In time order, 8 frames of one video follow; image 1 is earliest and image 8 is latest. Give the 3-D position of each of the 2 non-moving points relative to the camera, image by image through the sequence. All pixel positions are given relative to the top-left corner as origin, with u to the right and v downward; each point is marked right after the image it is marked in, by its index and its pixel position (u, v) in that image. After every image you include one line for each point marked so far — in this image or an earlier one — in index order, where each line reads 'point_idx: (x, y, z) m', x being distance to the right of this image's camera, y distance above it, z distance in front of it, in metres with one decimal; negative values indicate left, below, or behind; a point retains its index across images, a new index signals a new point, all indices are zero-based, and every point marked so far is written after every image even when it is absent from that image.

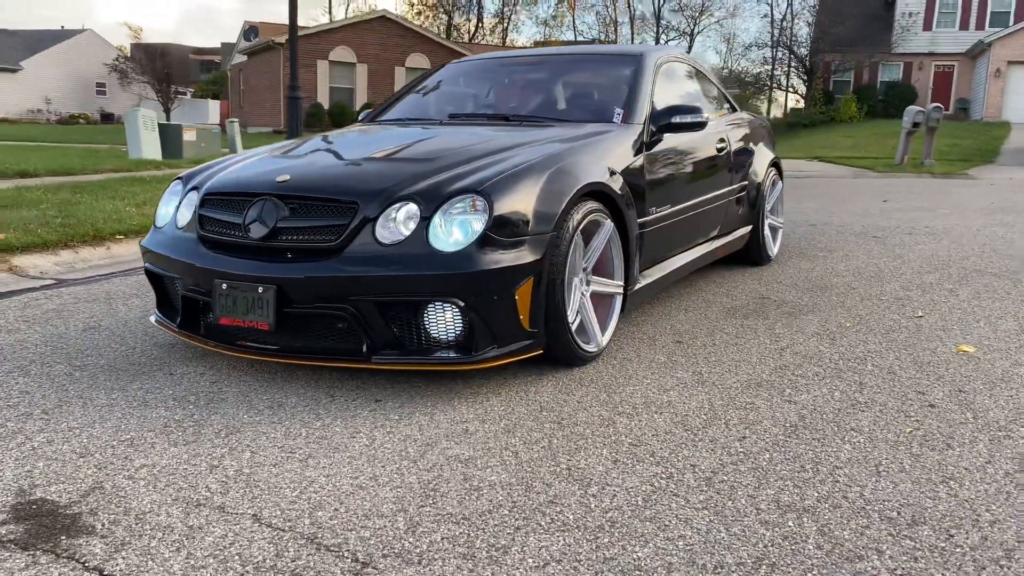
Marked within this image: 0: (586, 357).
0: (+0.3, -0.3, +3.5) m
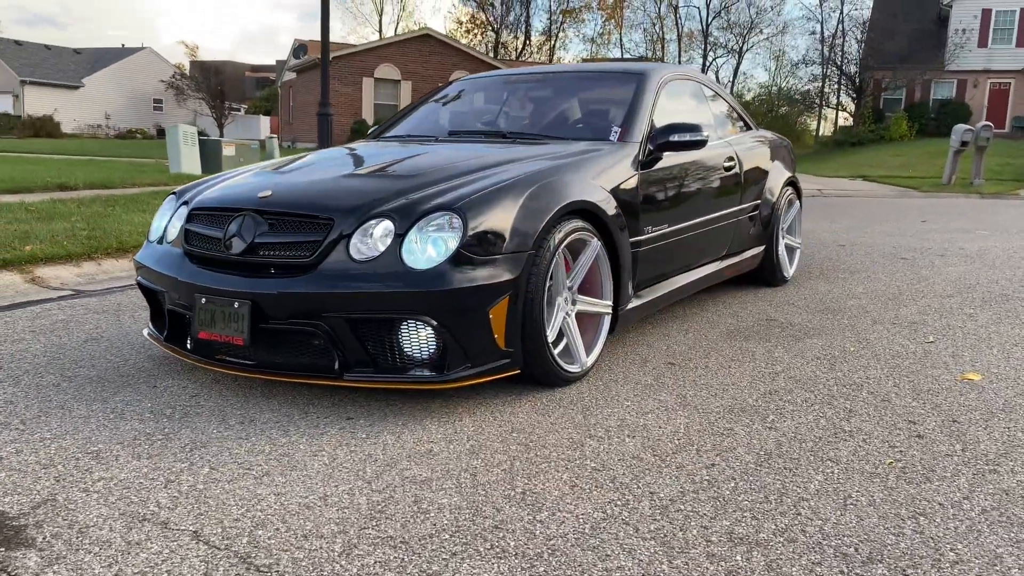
0: (+0.2, -0.4, +3.4) m
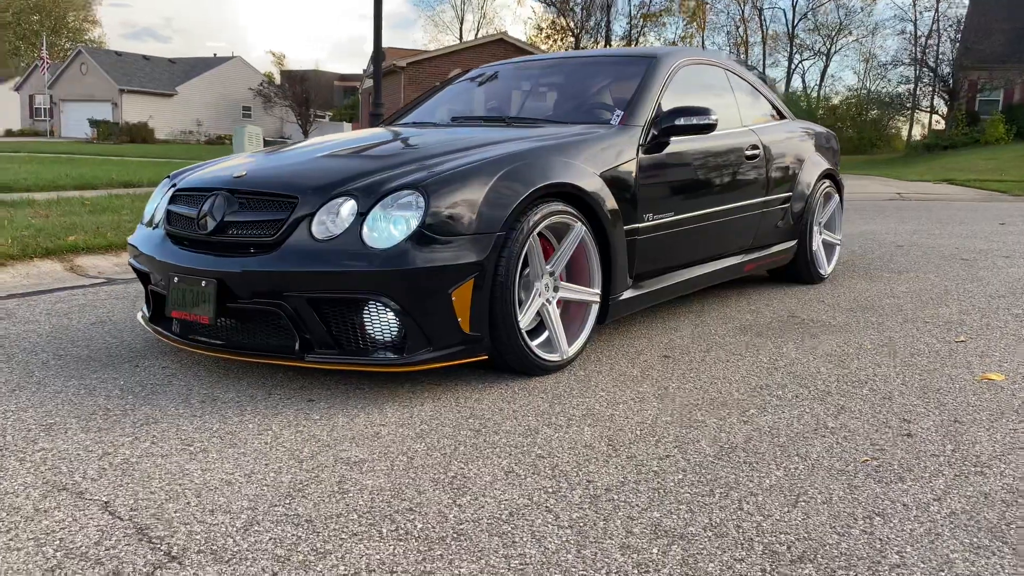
0: (+0.1, -0.3, +3.3) m
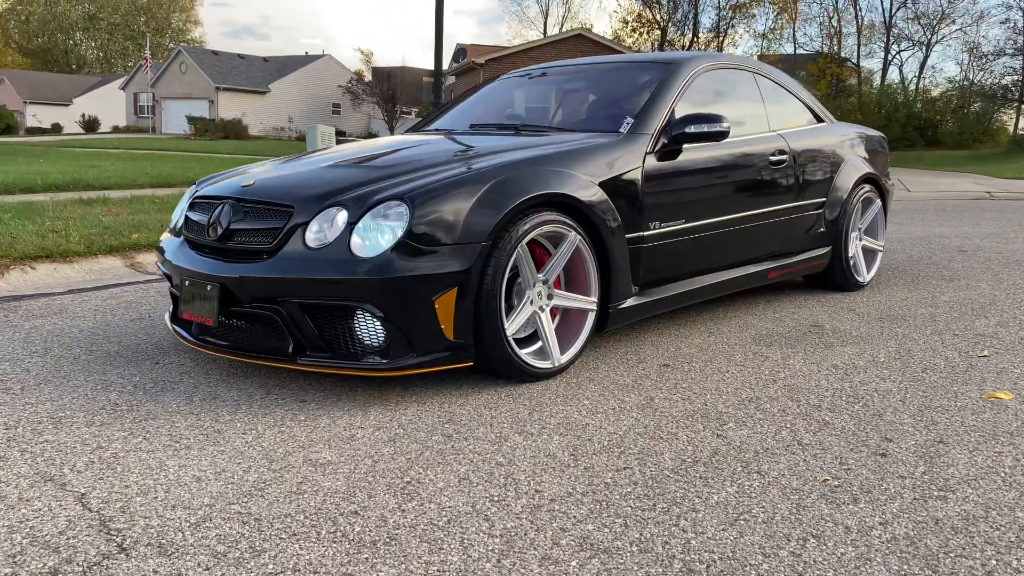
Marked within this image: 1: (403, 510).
0: (+0.1, -0.3, +3.3) m
1: (-0.3, -0.6, +2.2) m
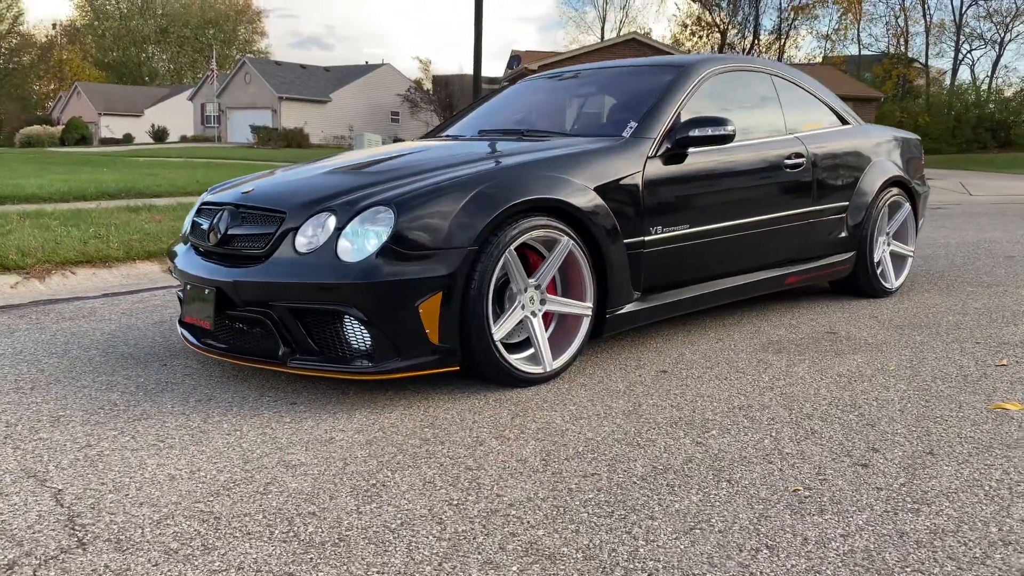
0: (+0.1, -0.3, +3.3) m
1: (-0.4, -0.6, +2.2) m
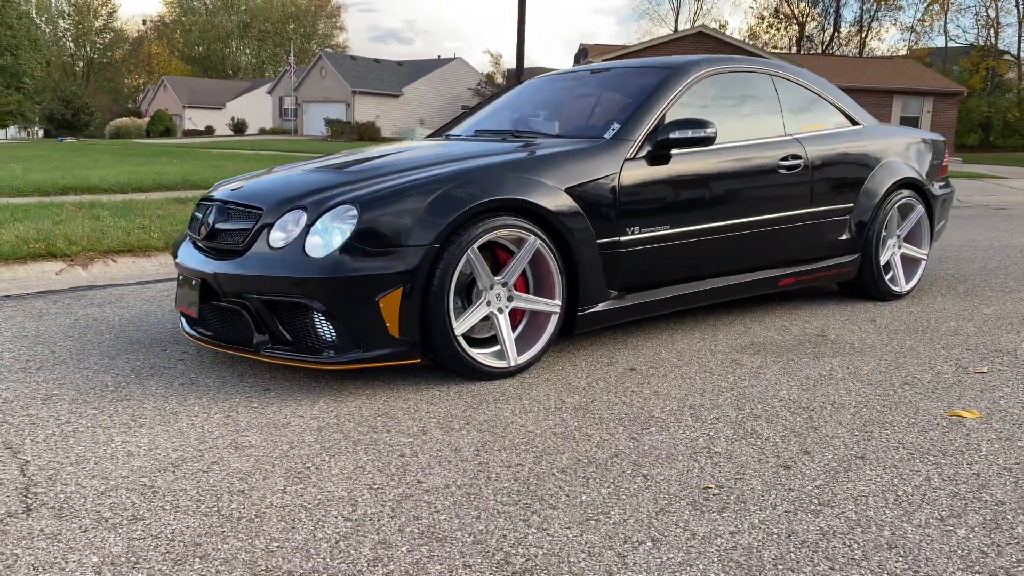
0: (-0.1, -0.3, +3.4) m
1: (-0.6, -0.6, +2.4) m
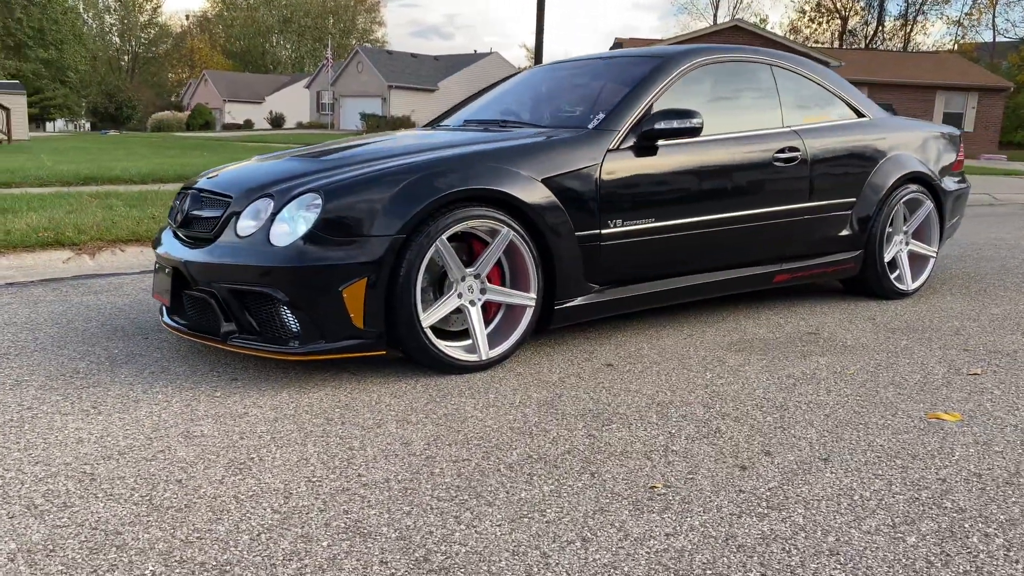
0: (-0.2, -0.3, +3.4) m
1: (-0.8, -0.5, +2.4) m
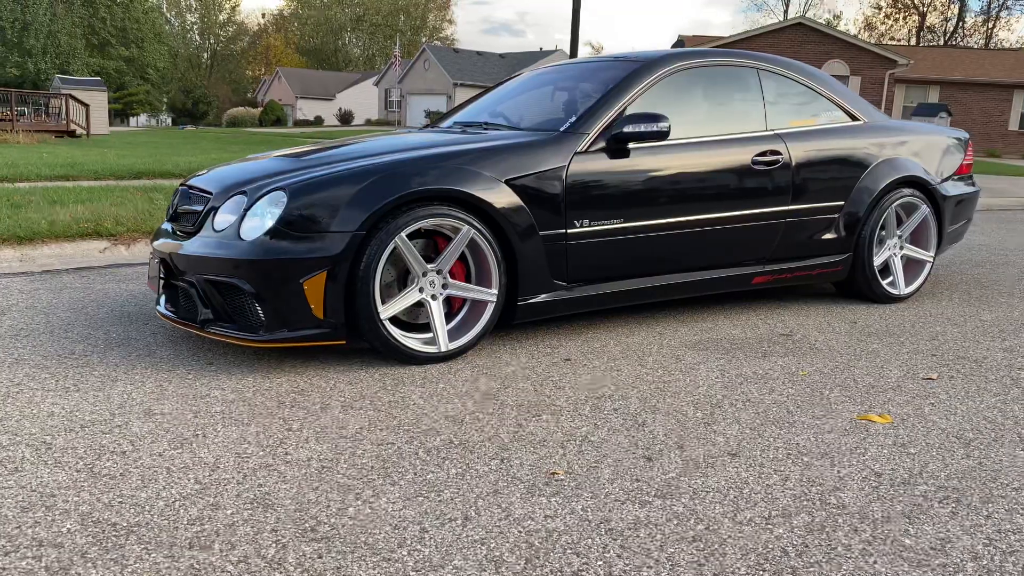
0: (-0.4, -0.3, +3.6) m
1: (-1.0, -0.5, +2.6) m
